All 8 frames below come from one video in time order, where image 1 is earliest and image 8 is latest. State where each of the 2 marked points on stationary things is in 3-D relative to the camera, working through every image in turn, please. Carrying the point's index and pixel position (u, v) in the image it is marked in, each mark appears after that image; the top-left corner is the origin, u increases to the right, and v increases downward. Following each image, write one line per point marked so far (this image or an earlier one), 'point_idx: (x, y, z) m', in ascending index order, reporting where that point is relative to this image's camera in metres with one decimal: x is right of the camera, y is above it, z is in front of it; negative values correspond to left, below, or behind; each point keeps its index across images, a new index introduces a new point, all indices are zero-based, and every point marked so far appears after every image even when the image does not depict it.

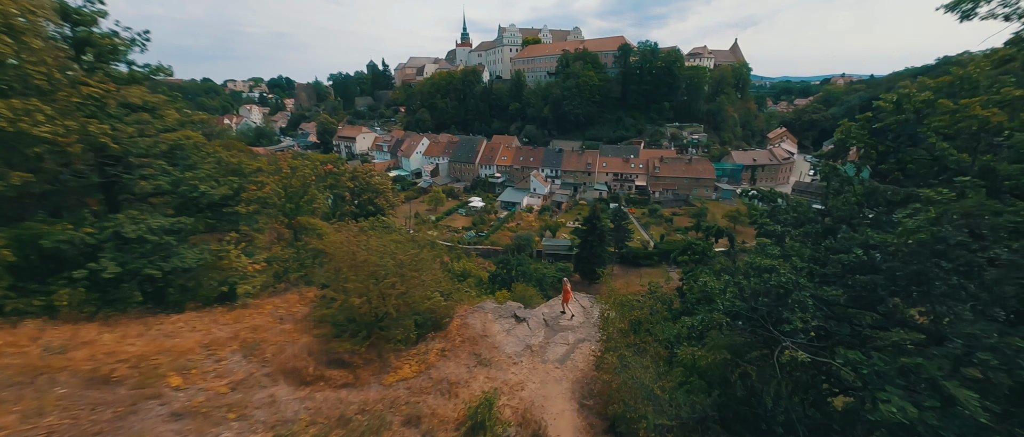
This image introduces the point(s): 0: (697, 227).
0: (+10.1, -0.5, +19.0) m
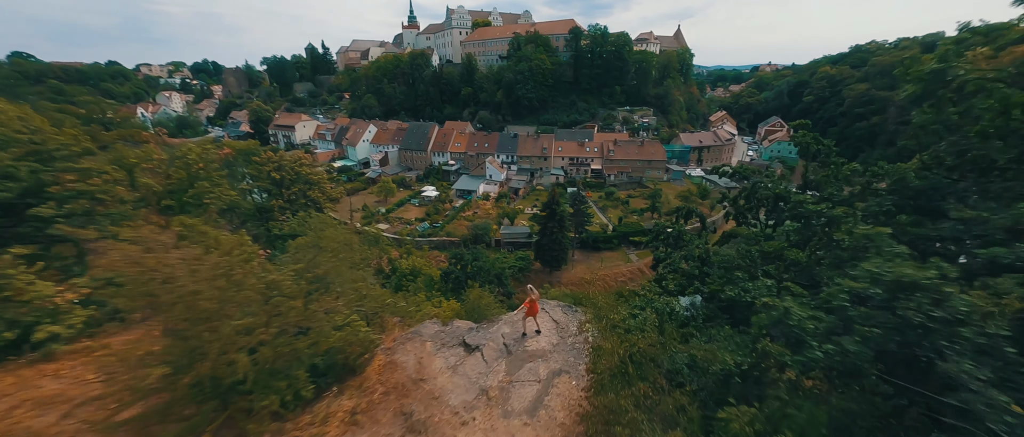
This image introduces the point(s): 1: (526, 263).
0: (+7.7, +0.6, +19.3) m
1: (+0.6, -2.0, +15.5) m
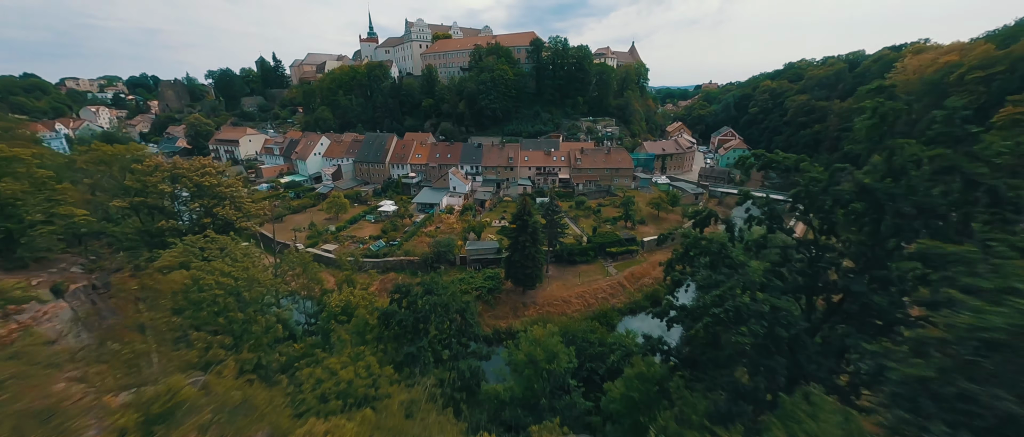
0: (+6.0, +0.1, +18.5) m
1: (-0.6, -2.6, +13.9) m
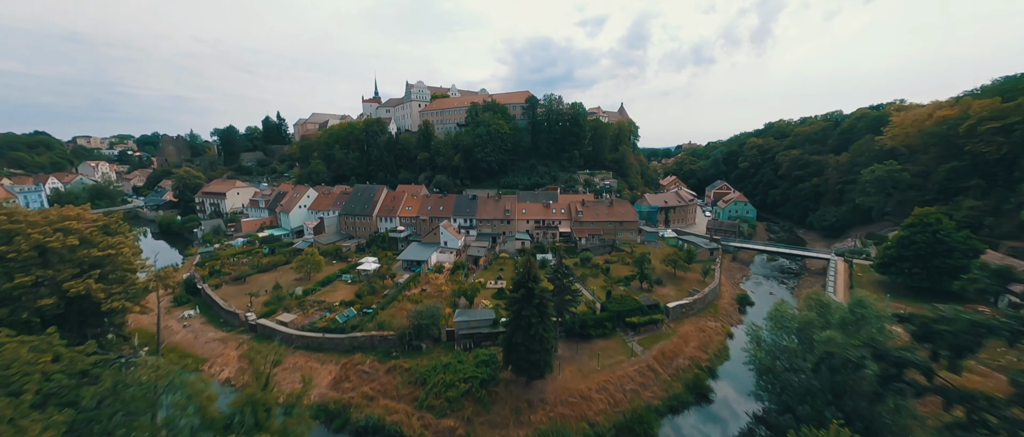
0: (+5.9, -2.7, +16.1) m
1: (-0.7, -4.6, +11.1) m
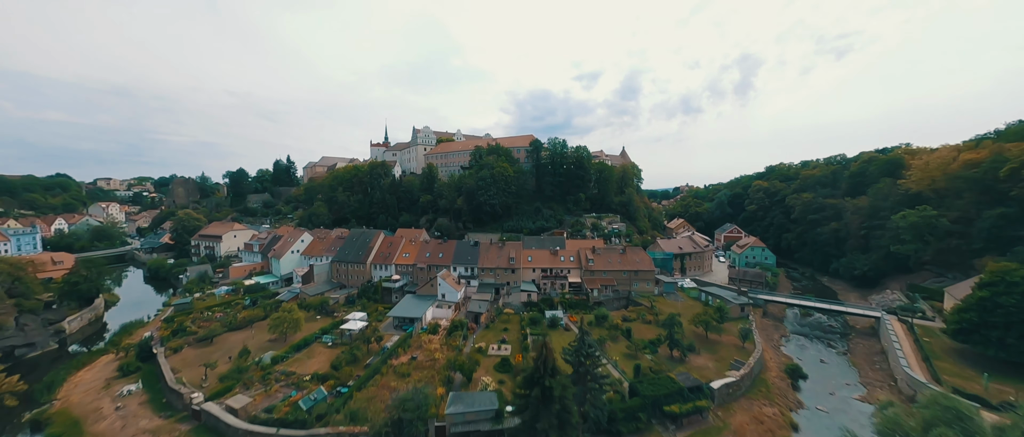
0: (+6.1, -4.8, +13.6) m
1: (-0.5, -6.2, +8.5) m
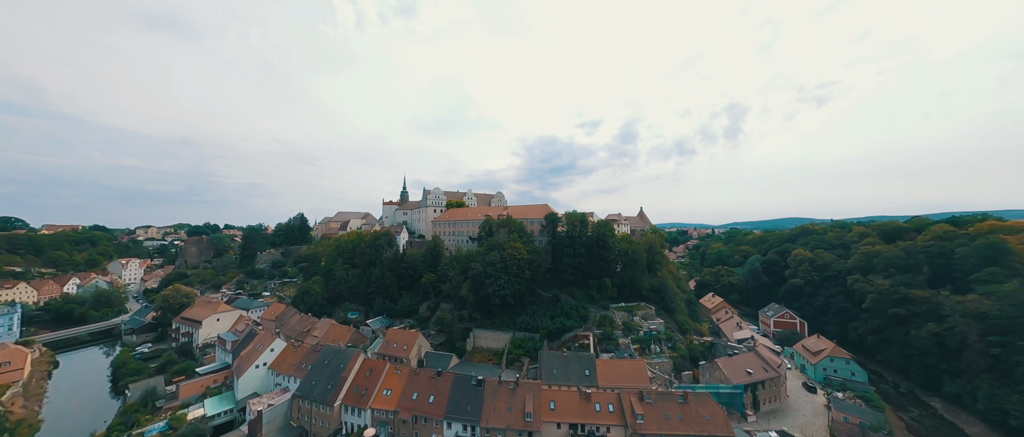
0: (+6.6, -10.3, +6.4) m
1: (-0.2, -10.9, +1.4) m
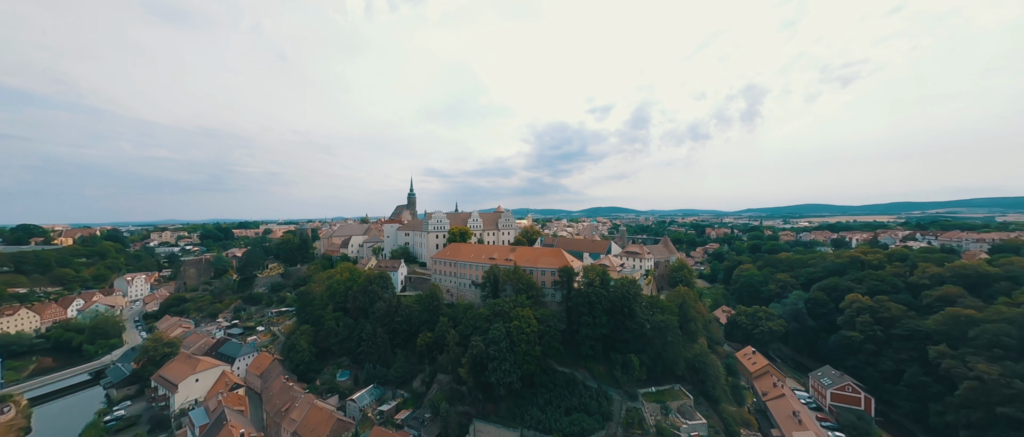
0: (+6.2, -17.4, +0.4) m
1: (-0.8, -18.4, -4.3) m
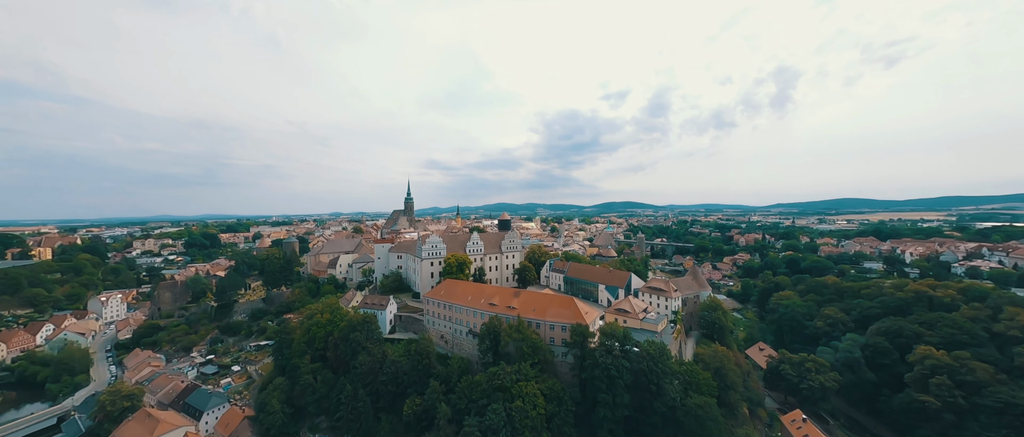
0: (+6.2, -22.7, -5.4) m
1: (-0.8, -23.9, -10.0) m
